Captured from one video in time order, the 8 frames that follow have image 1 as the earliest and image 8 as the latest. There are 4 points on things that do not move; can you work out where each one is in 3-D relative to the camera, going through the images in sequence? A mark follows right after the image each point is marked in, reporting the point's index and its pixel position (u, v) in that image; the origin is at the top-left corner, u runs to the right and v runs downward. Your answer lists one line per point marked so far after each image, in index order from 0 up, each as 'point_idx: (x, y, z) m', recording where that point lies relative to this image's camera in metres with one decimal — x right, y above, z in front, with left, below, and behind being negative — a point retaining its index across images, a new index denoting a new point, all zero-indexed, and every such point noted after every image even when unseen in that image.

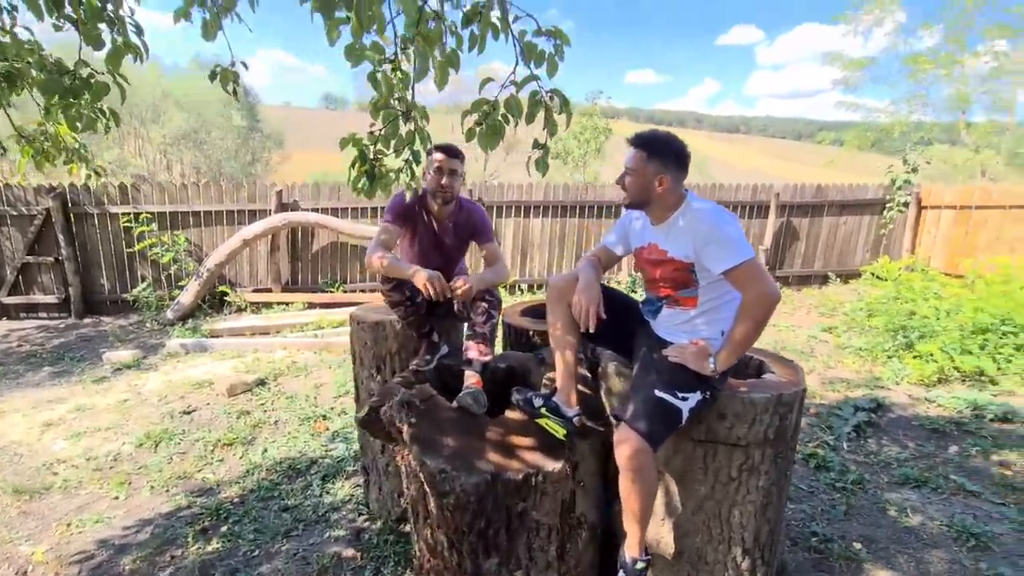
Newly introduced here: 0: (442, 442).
0: (-0.3, -0.6, +2.4) m
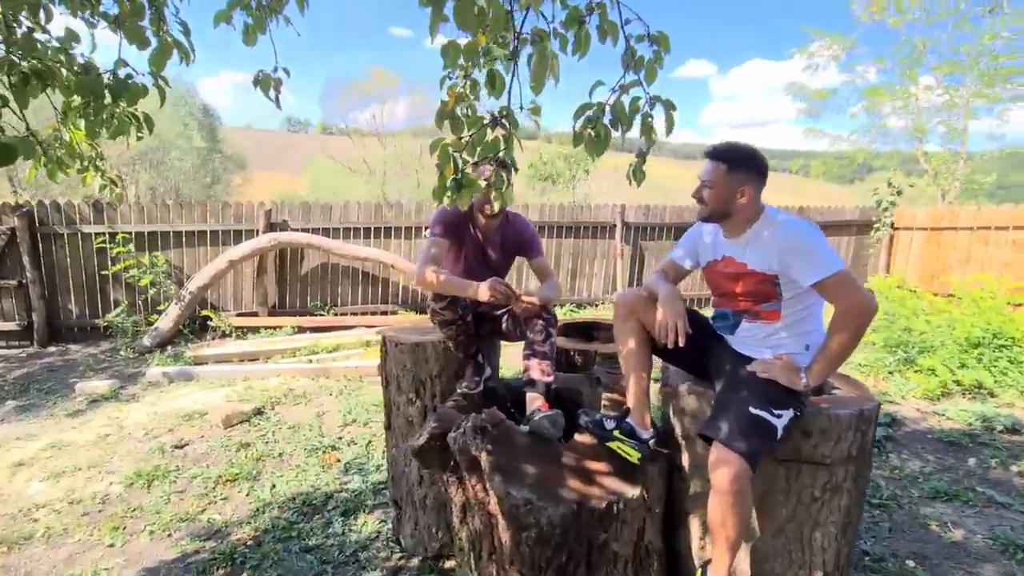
0: (0.0, -0.7, +2.3) m
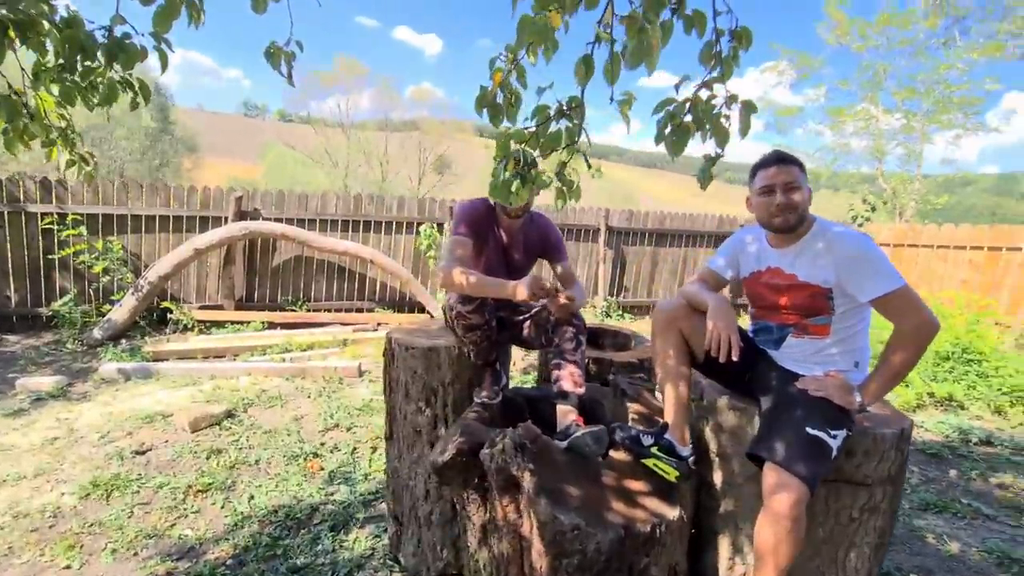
0: (+0.2, -0.7, +2.1) m
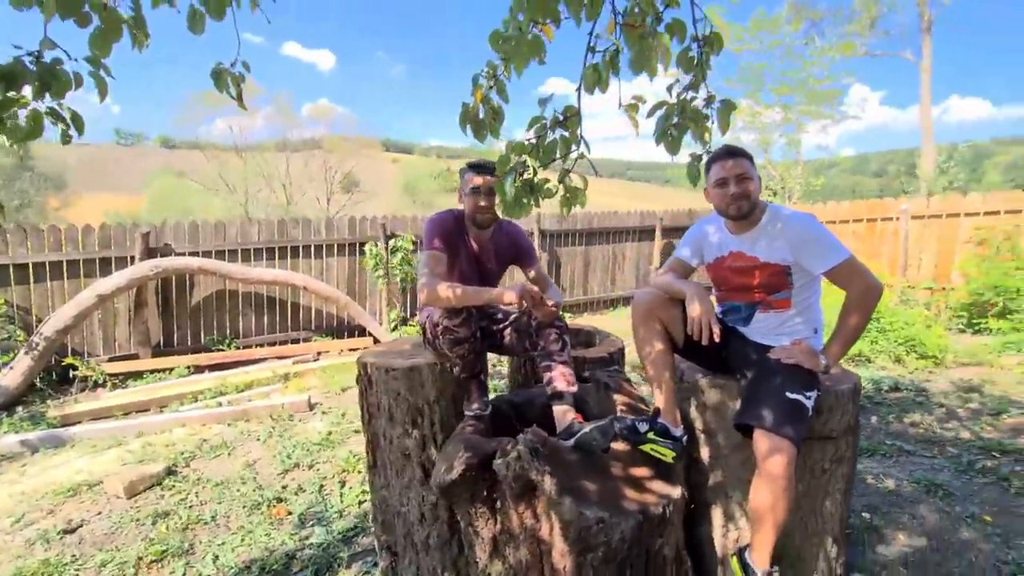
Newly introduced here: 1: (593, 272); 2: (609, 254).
0: (+0.2, -0.7, +2.2) m
1: (+1.5, +0.3, +9.9) m
2: (+1.8, +0.5, +10.0) m
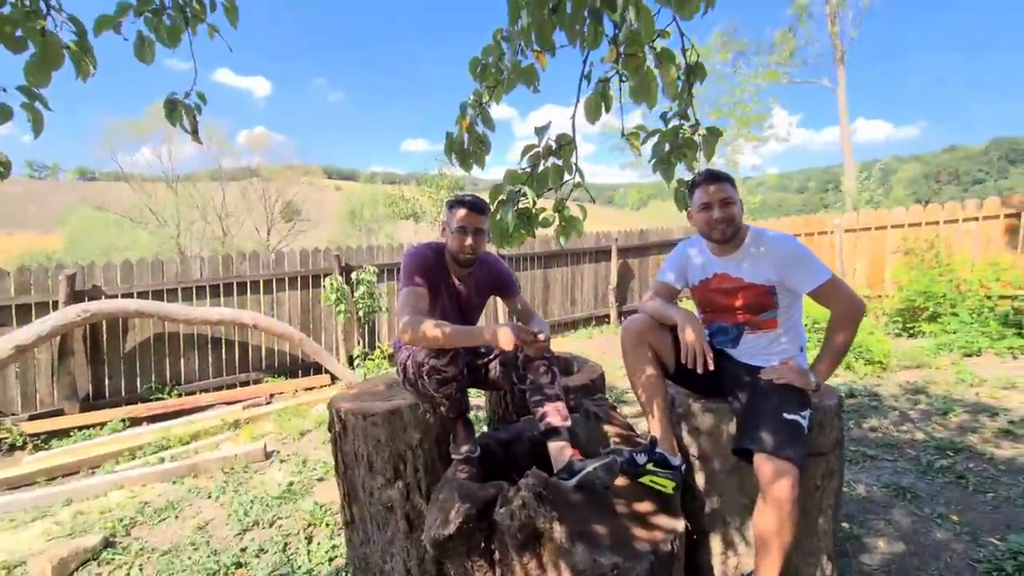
0: (+0.3, -0.8, +2.0) m
1: (+0.7, -0.1, +9.9) m
2: (+0.9, +0.2, +10.1) m
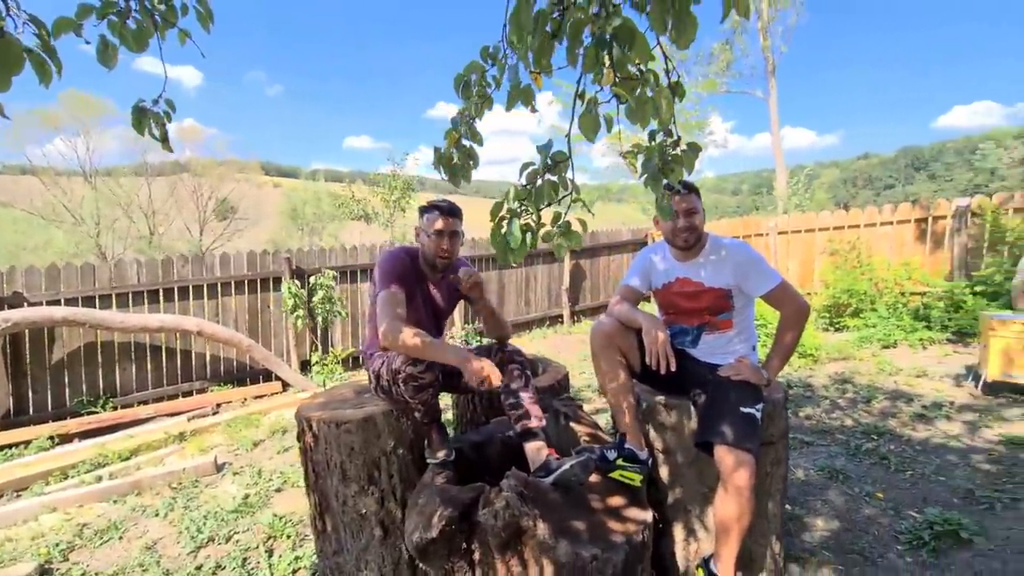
0: (+0.2, -0.8, +2.1) m
1: (-0.1, -0.1, +10.0) m
2: (+0.1, +0.2, +10.2) m
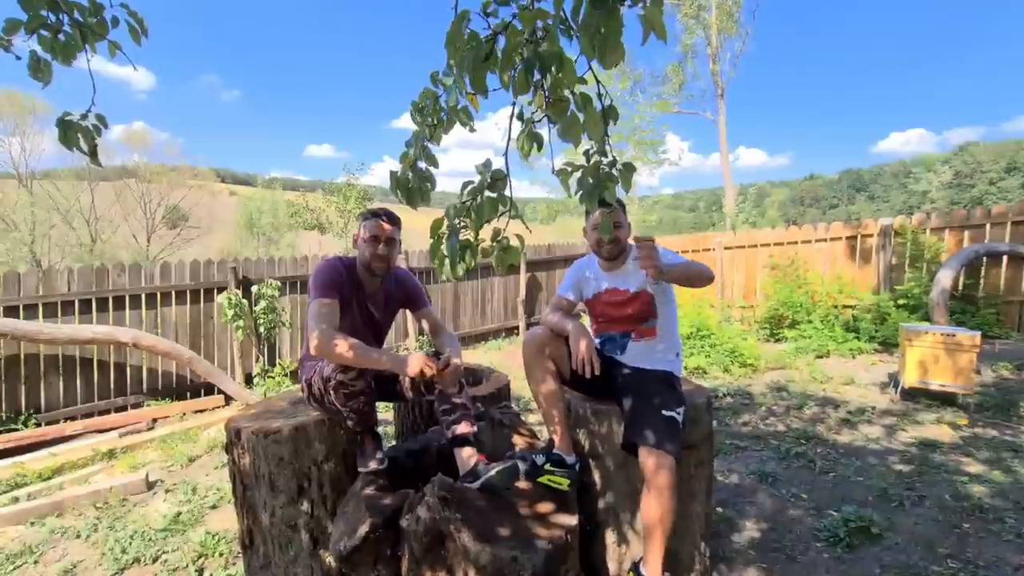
0: (-0.1, -0.9, +2.2) m
1: (-0.9, -0.3, +10.0) m
2: (-0.7, 0.0, +10.3) m
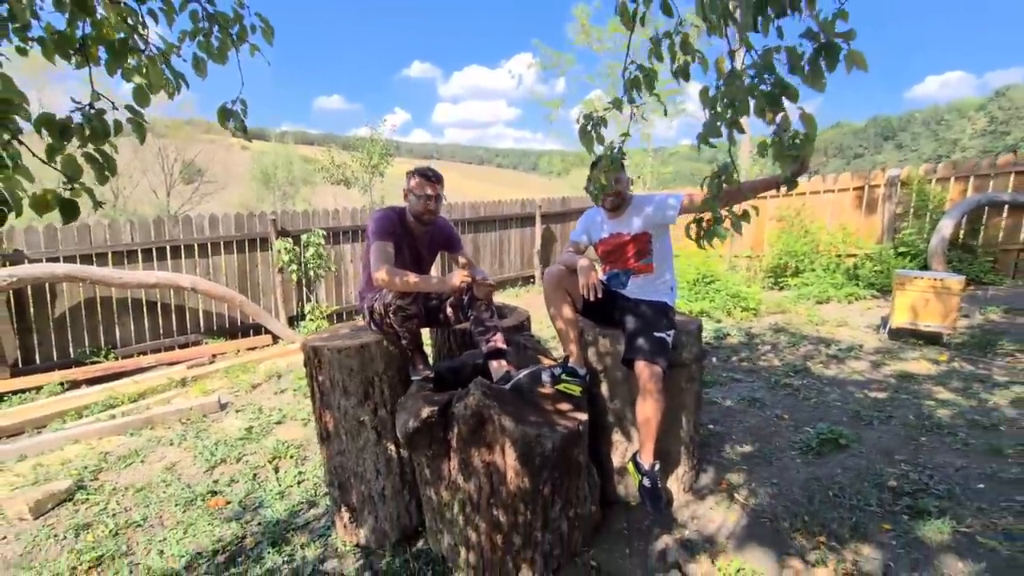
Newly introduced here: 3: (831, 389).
0: (0.0, -0.6, +2.8) m
1: (-0.6, +0.6, +10.6) m
2: (-0.4, +0.8, +10.8) m
3: (+2.7, -0.9, +5.2) m
